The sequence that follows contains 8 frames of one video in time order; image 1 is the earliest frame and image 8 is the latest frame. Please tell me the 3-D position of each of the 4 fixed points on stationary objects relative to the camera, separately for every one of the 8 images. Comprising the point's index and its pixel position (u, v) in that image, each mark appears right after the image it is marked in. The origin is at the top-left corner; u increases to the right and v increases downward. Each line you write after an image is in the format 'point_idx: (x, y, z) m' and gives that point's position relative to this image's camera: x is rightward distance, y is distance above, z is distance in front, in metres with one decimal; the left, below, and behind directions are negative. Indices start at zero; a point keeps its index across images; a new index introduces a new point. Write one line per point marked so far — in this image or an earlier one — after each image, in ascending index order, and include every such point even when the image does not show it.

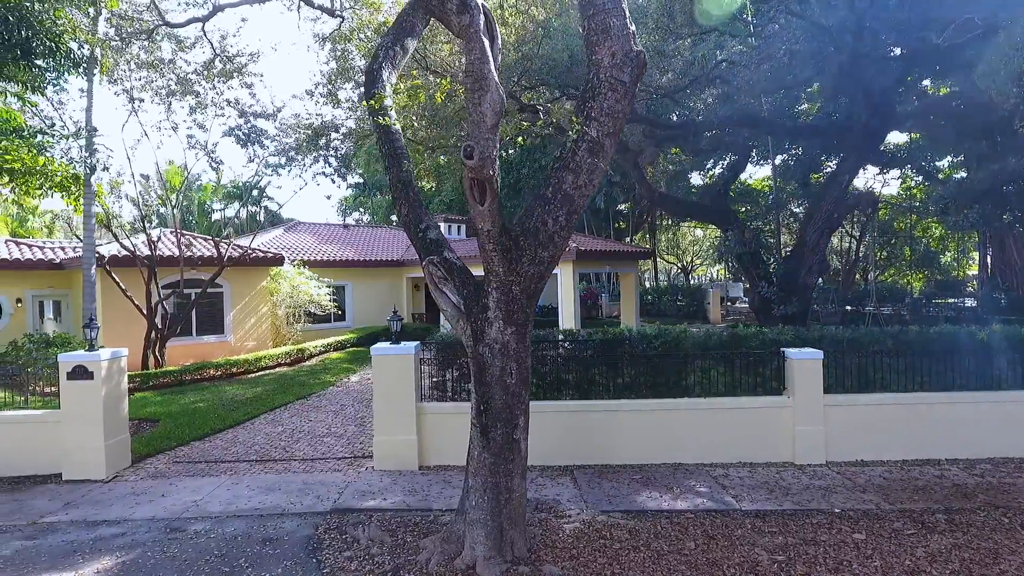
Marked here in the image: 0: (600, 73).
0: (+0.6, +1.3, +4.1) m
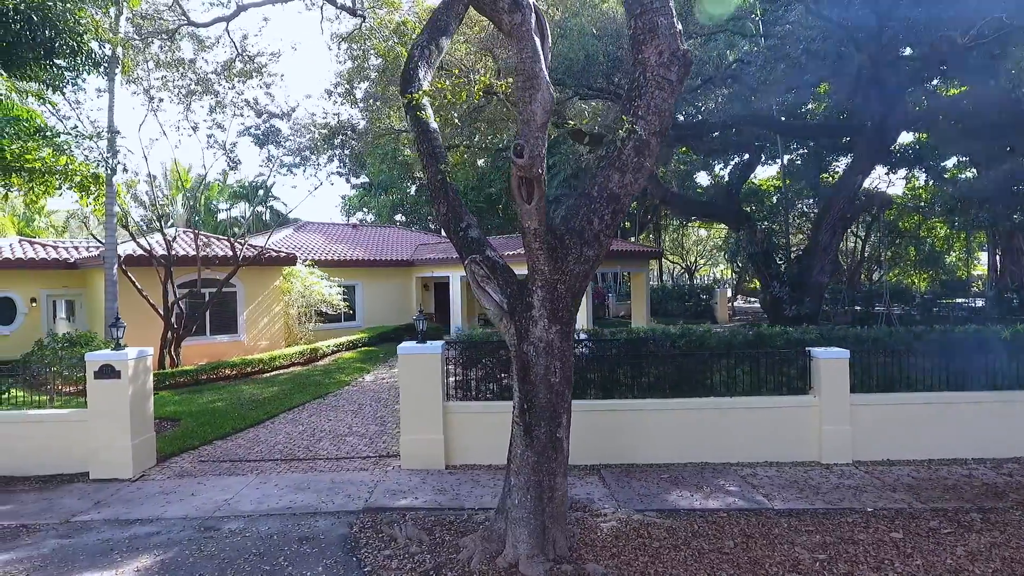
0: (+0.9, +1.4, +4.1) m
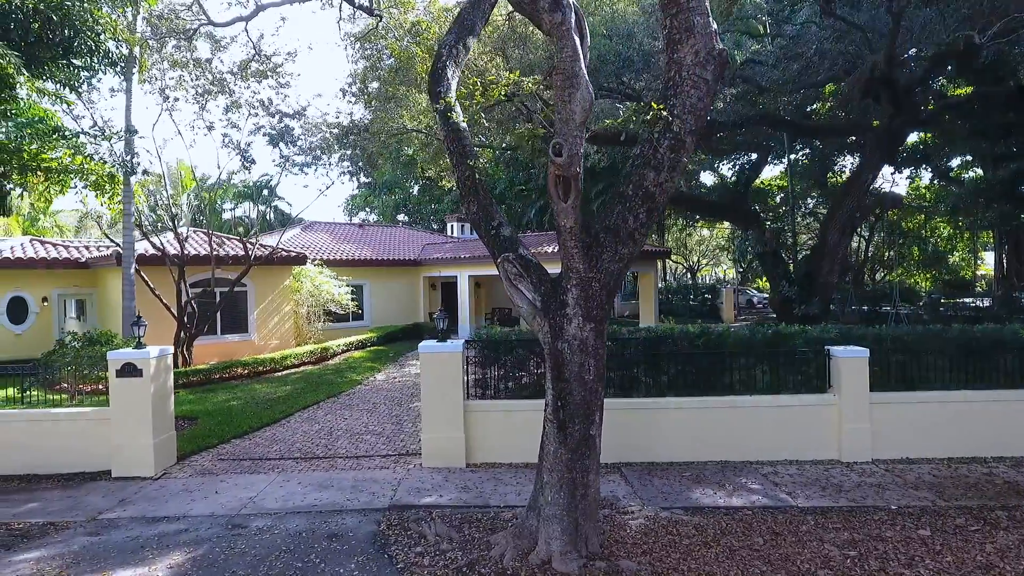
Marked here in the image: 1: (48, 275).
0: (+1.1, +1.4, +4.1) m
1: (-9.7, +0.3, +13.6) m
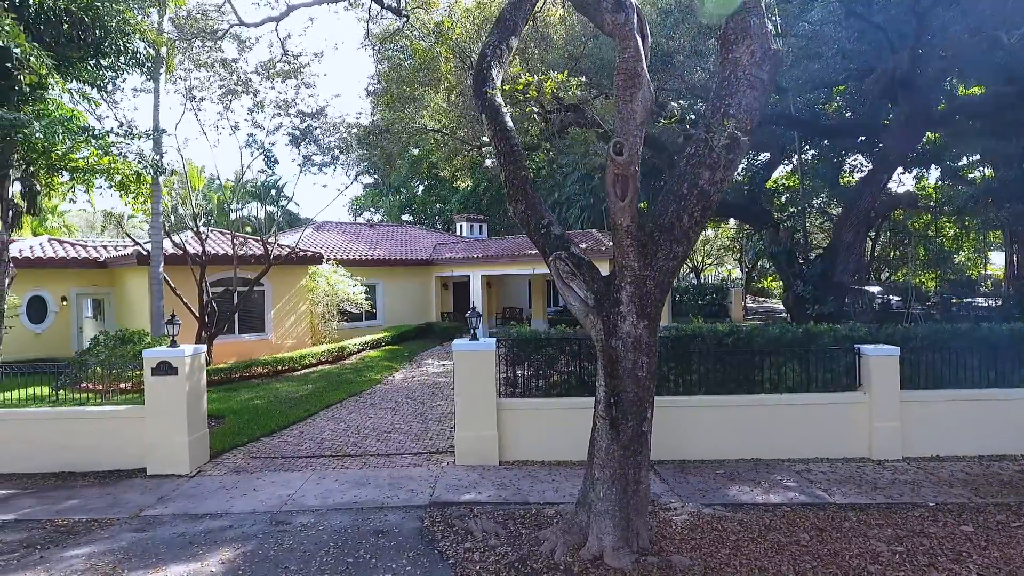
0: (+1.5, +1.4, +4.1) m
1: (-9.4, +0.3, +13.7) m
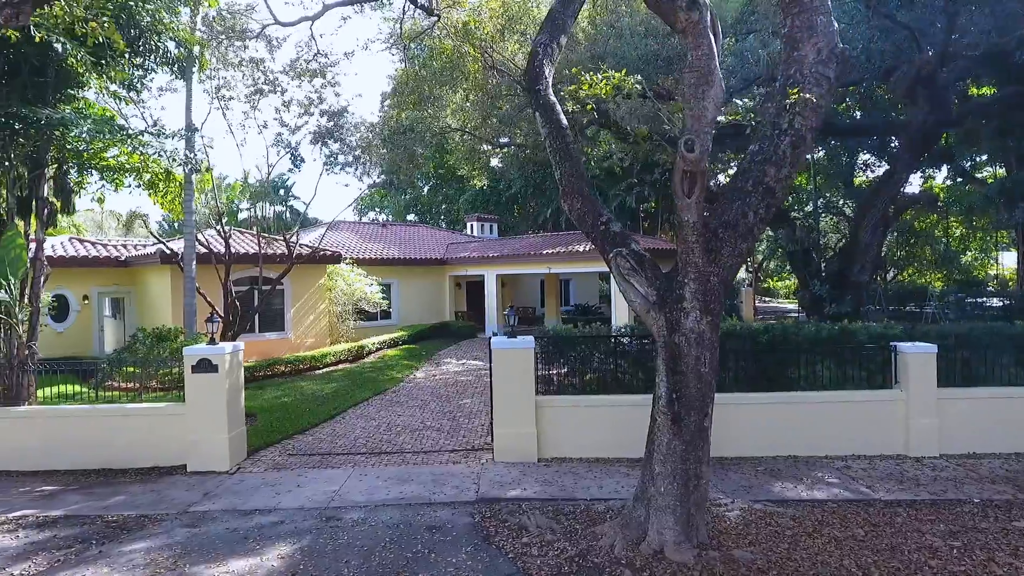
0: (+1.9, +1.4, +4.2) m
1: (-9.0, +0.3, +13.7) m
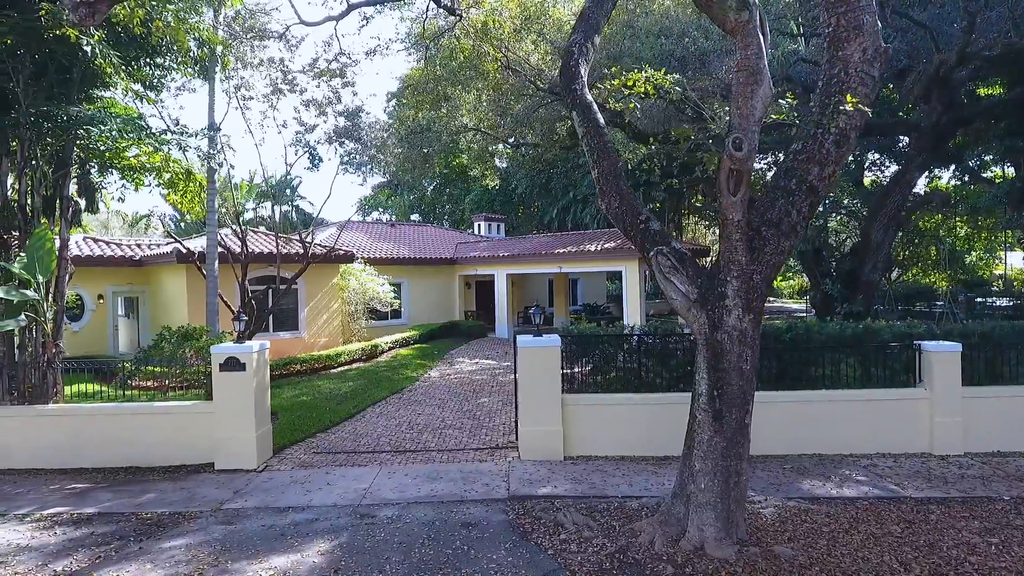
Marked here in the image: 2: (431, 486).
0: (+2.2, +1.4, +4.2) m
1: (-8.7, +0.3, +13.7) m
2: (-0.8, -1.9, +6.3) m
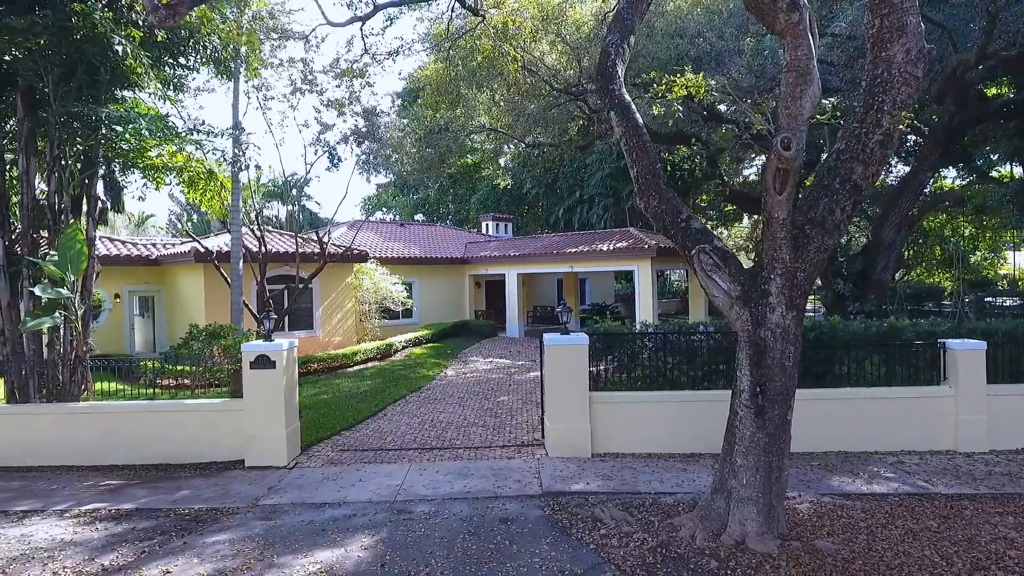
0: (+2.5, +1.4, +4.3) m
1: (-8.4, +0.3, +13.8) m
2: (-0.5, -1.9, +6.4) m
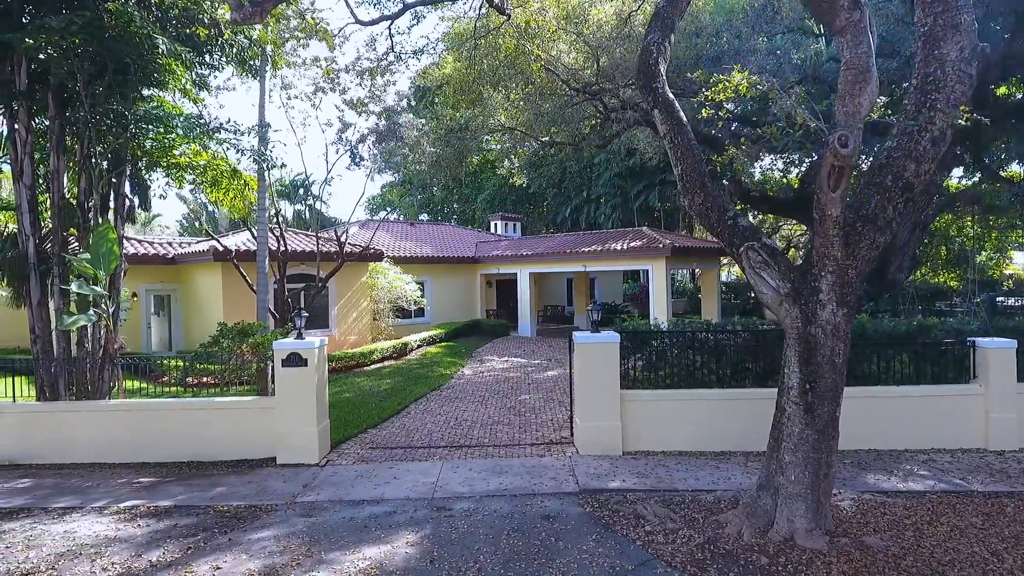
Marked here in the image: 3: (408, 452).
0: (+2.8, +1.5, +4.3) m
1: (-8.0, +0.4, +13.8) m
2: (-0.1, -1.9, +6.4) m
3: (-1.2, -1.9, +7.6) m
